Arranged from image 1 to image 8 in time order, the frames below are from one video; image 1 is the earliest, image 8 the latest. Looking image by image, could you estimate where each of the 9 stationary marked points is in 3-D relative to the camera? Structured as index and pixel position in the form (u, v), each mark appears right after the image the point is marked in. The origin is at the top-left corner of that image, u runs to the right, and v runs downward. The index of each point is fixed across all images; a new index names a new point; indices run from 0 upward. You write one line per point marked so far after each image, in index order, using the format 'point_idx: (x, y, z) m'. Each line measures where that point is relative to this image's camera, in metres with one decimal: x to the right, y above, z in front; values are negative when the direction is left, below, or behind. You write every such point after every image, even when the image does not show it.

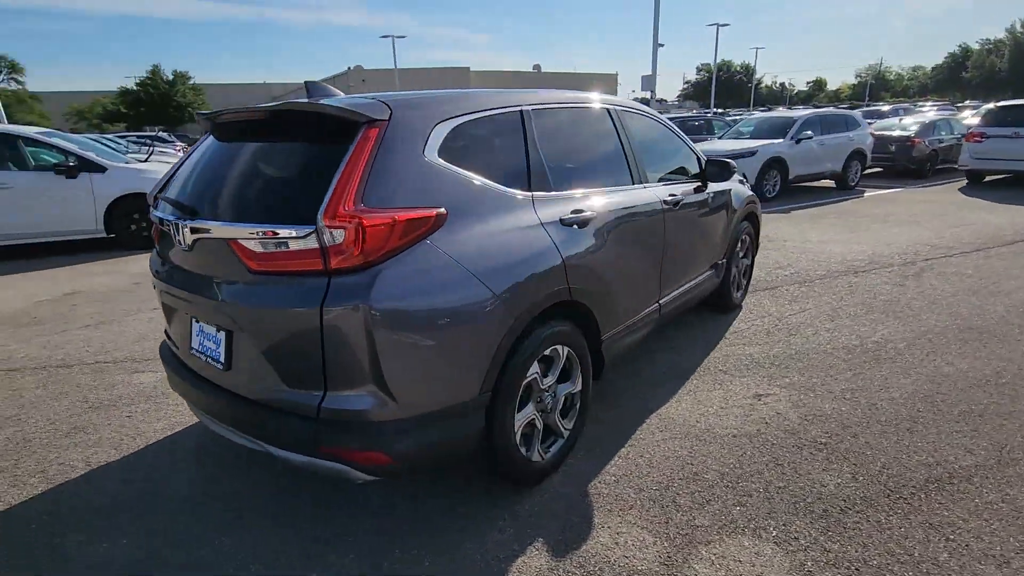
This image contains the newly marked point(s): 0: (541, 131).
0: (+0.1, +0.9, +2.9) m
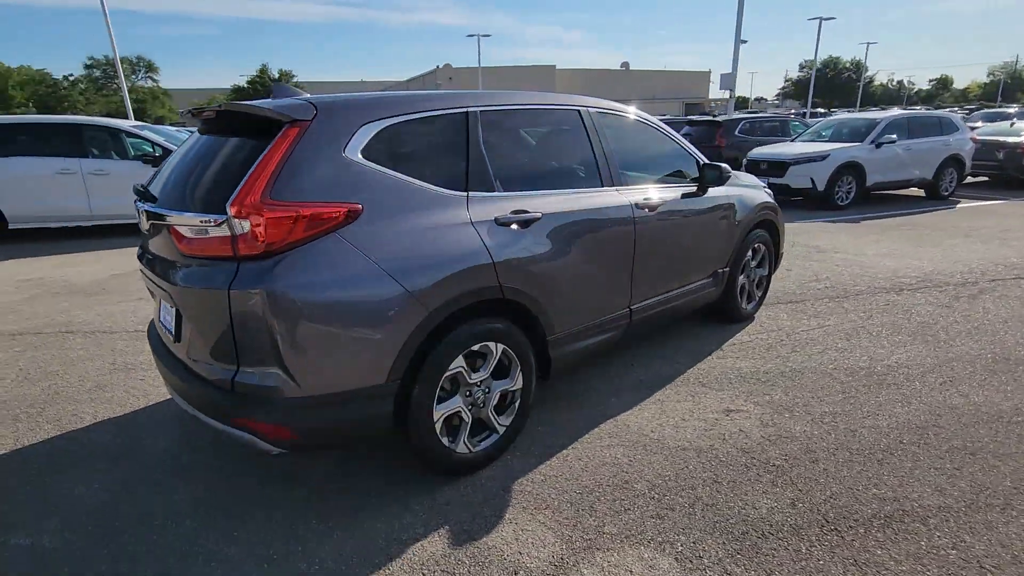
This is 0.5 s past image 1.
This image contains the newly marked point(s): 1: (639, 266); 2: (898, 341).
0: (-0.1, +0.9, +3.0) m
1: (+0.9, +0.2, +3.7) m
2: (+3.2, -0.4, +4.5) m
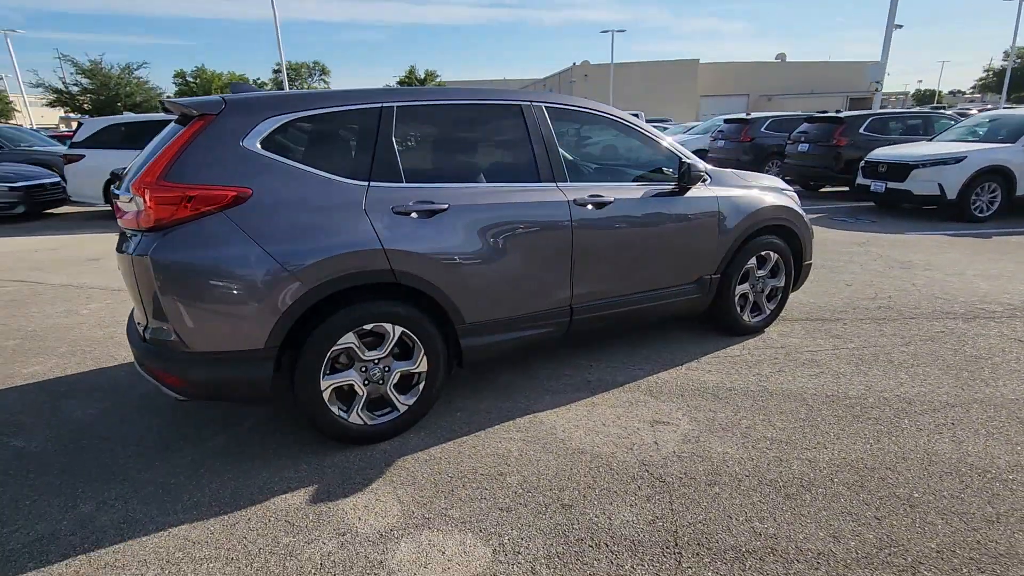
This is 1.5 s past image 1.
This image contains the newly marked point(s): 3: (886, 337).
0: (-0.6, +1.0, +3.2) m
1: (+0.5, +0.2, +3.6) m
2: (+2.9, -0.6, +3.9) m
3: (+3.1, -0.4, +4.5) m
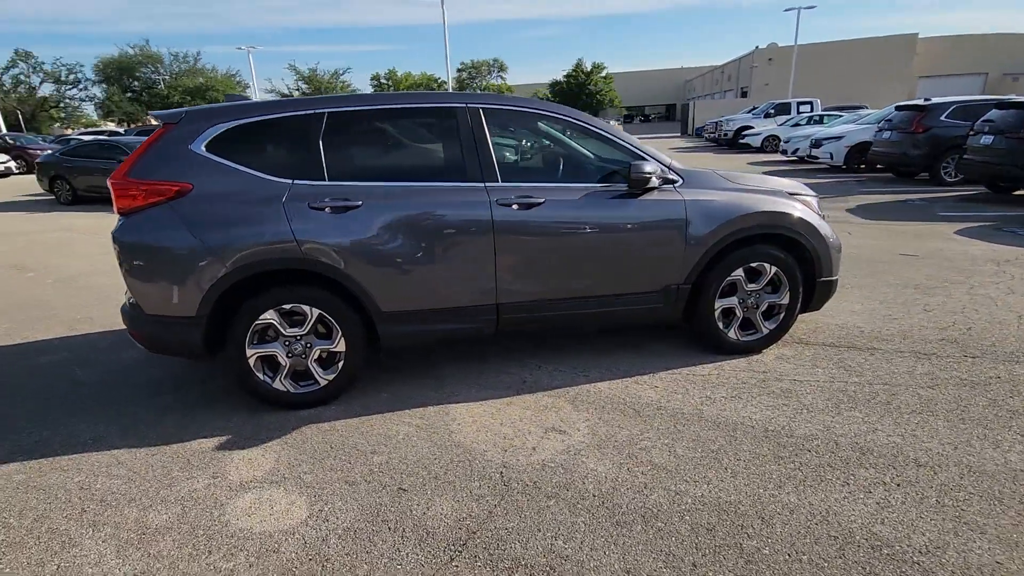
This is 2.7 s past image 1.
0: (-1.1, +1.0, +3.5) m
1: (0.0, +0.2, +3.6) m
2: (+2.4, -0.8, +3.2) m
3: (+2.8, -0.6, +3.7) m
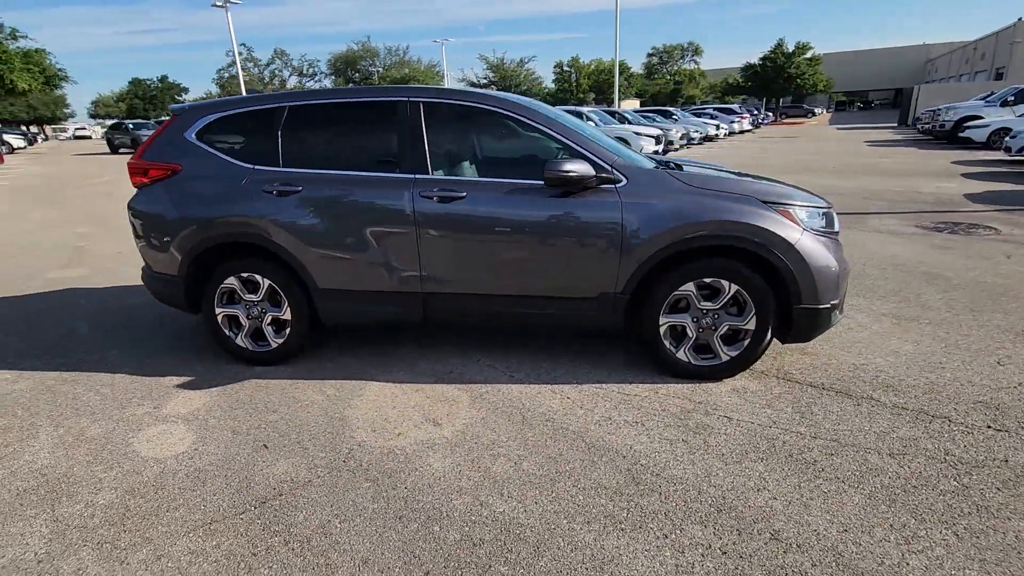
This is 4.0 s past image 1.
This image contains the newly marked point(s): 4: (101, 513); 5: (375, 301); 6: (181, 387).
0: (-1.5, +1.2, +3.9) m
1: (-0.5, +0.2, +3.7) m
2: (+1.5, -1.0, +2.6) m
3: (+2.1, -0.8, +3.0) m
4: (-2.0, -1.1, +2.6) m
5: (-1.0, -0.1, +3.9) m
6: (-2.4, -0.7, +3.9) m
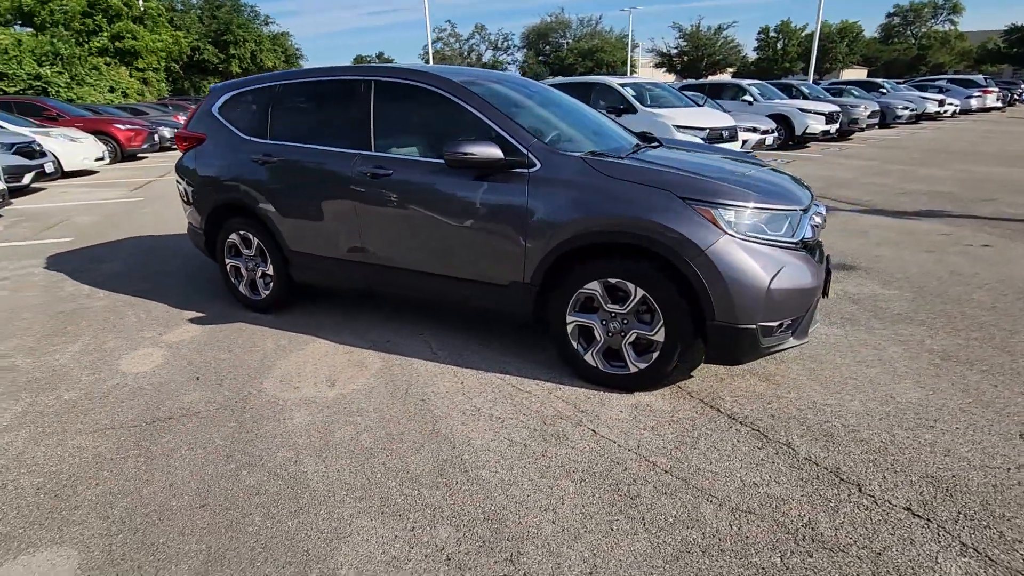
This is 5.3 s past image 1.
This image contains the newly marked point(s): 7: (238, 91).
0: (-1.8, +1.5, +4.3) m
1: (-1.0, +0.4, +3.9) m
2: (+0.4, -1.0, +2.3) m
3: (+1.1, -0.9, +2.5) m
4: (-2.9, -0.7, +3.4) m
5: (-1.4, +0.2, +4.3) m
6: (-2.8, -0.3, +4.7) m
7: (-2.4, +1.7, +4.7) m
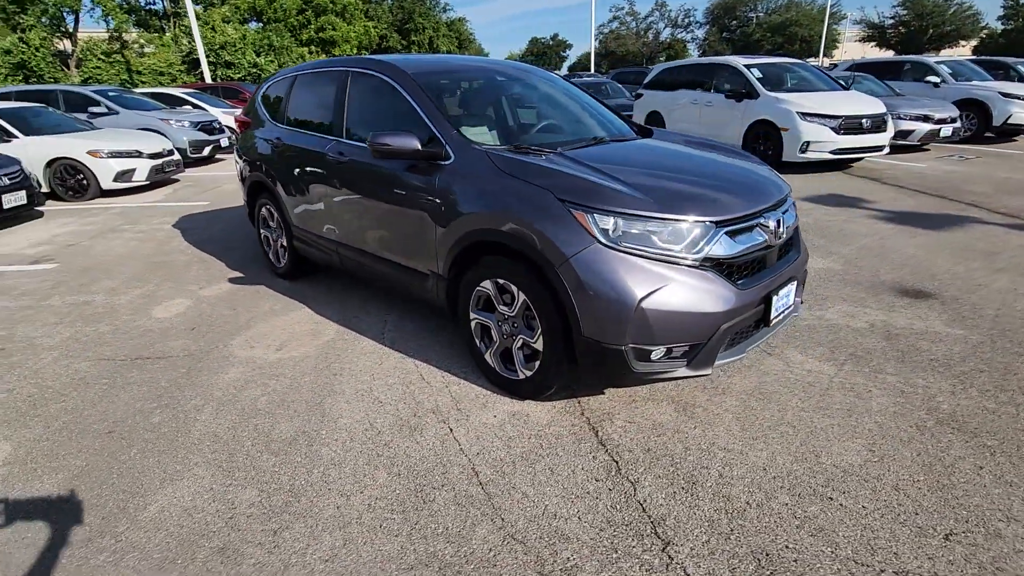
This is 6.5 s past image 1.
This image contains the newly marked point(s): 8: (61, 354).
0: (-1.8, +1.8, +4.8) m
1: (-1.3, +0.6, +4.2) m
2: (-0.5, -1.0, +2.4) m
3: (+0.1, -1.0, +2.3) m
4: (-3.4, -0.4, +4.3) m
5: (-1.7, +0.4, +4.7) m
6: (-2.9, +0.1, +5.5) m
7: (-2.3, +2.0, +5.3) m
8: (-3.4, -0.5, +4.0) m
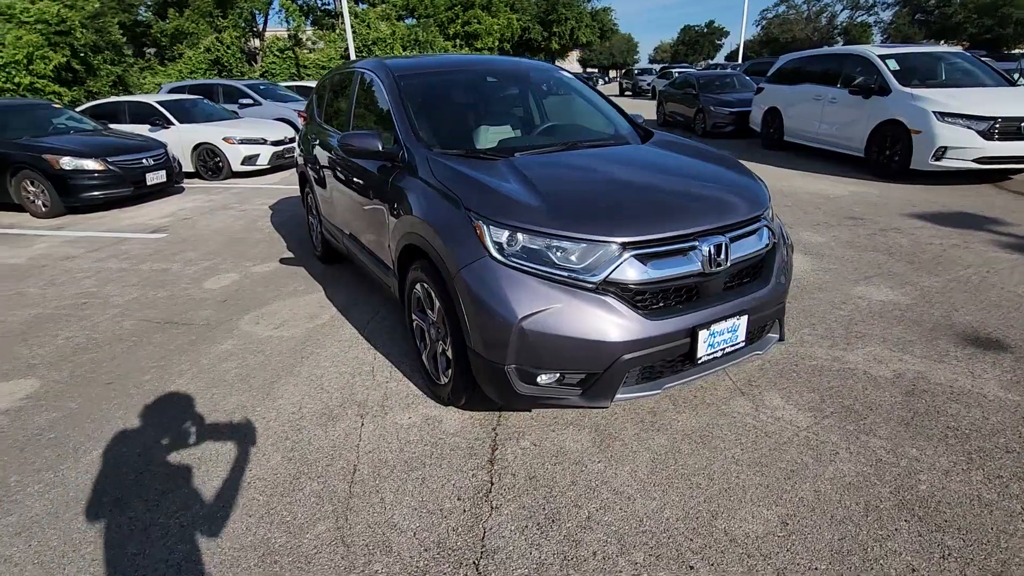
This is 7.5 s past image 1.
0: (-1.6, +1.9, +5.1) m
1: (-1.4, +0.7, +4.5) m
2: (-1.2, -1.0, +2.5) m
3: (-0.6, -1.0, +2.3) m
4: (-3.4, -0.1, +5.1) m
5: (-1.6, +0.5, +5.0) m
6: (-2.6, +0.3, +6.1) m
7: (-2.0, +2.2, +5.7) m
8: (-3.5, -0.2, +4.8) m
